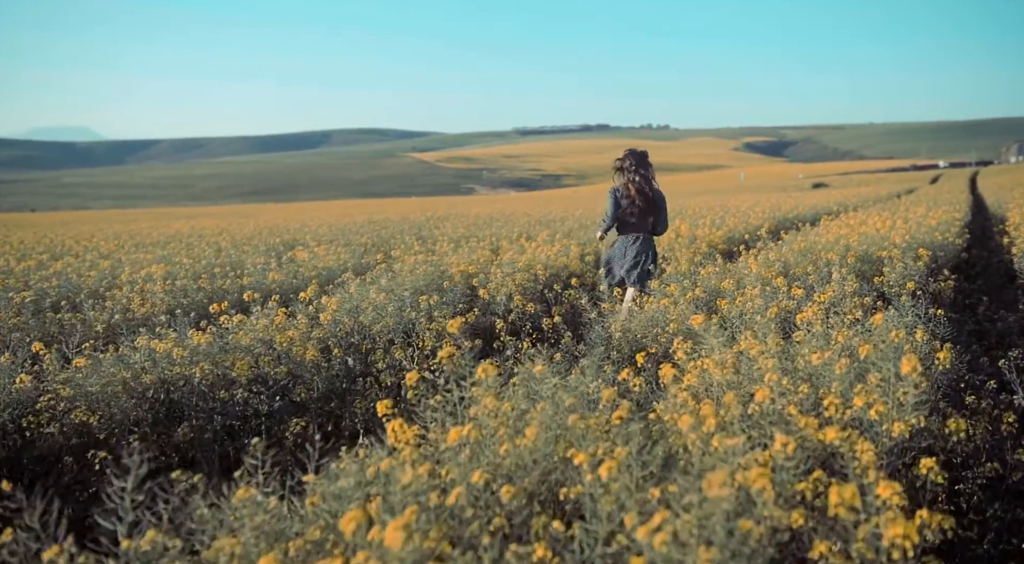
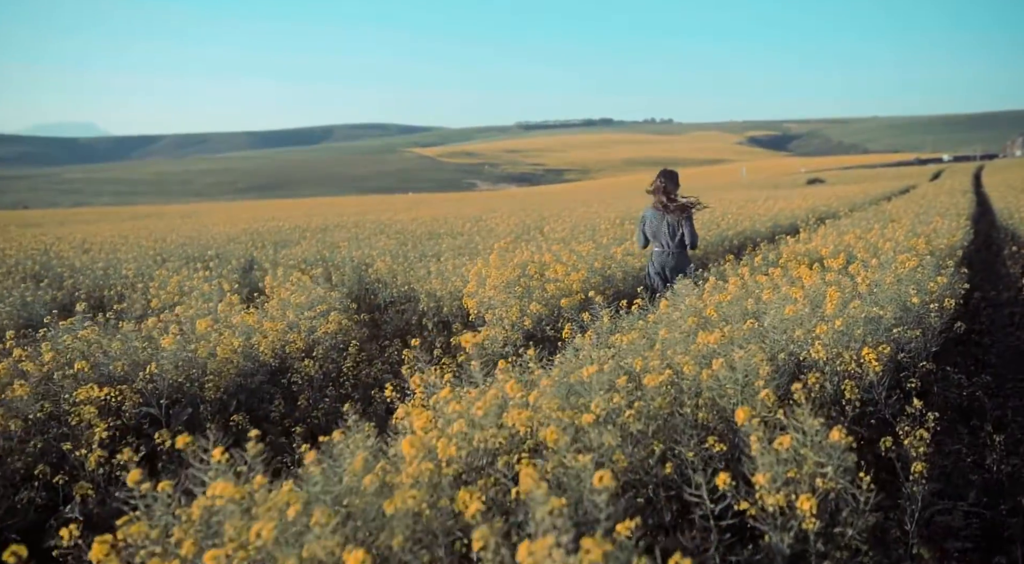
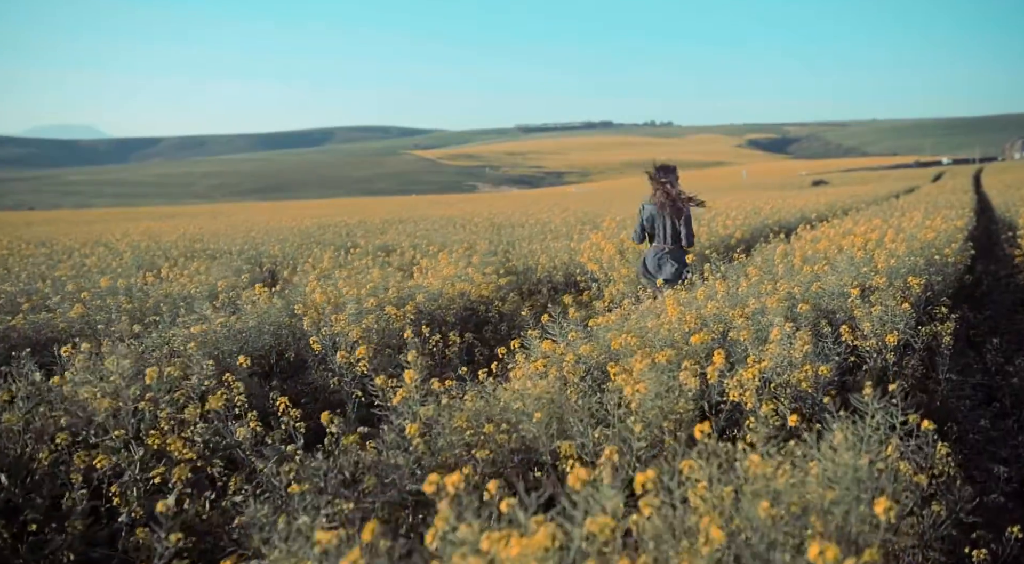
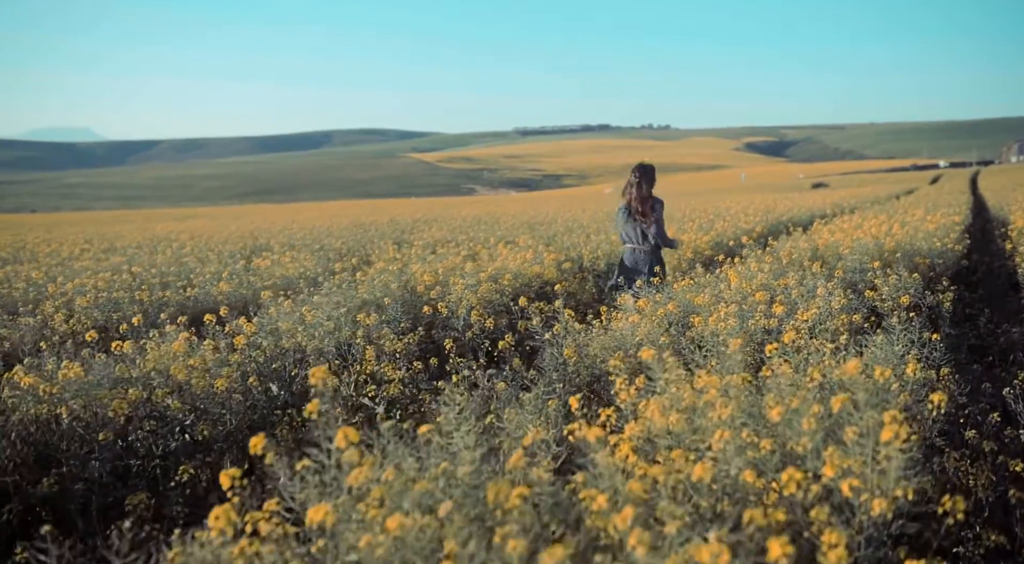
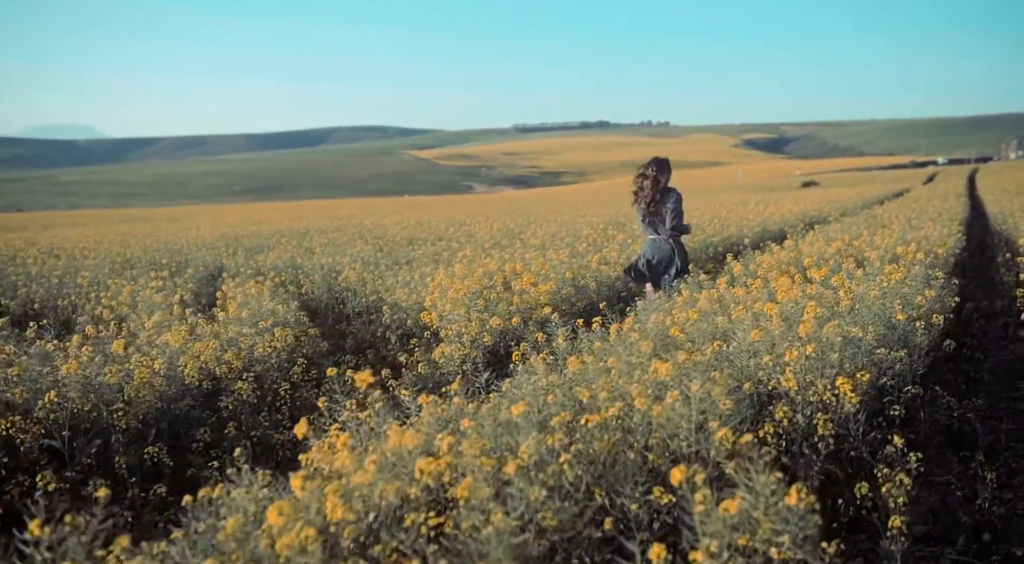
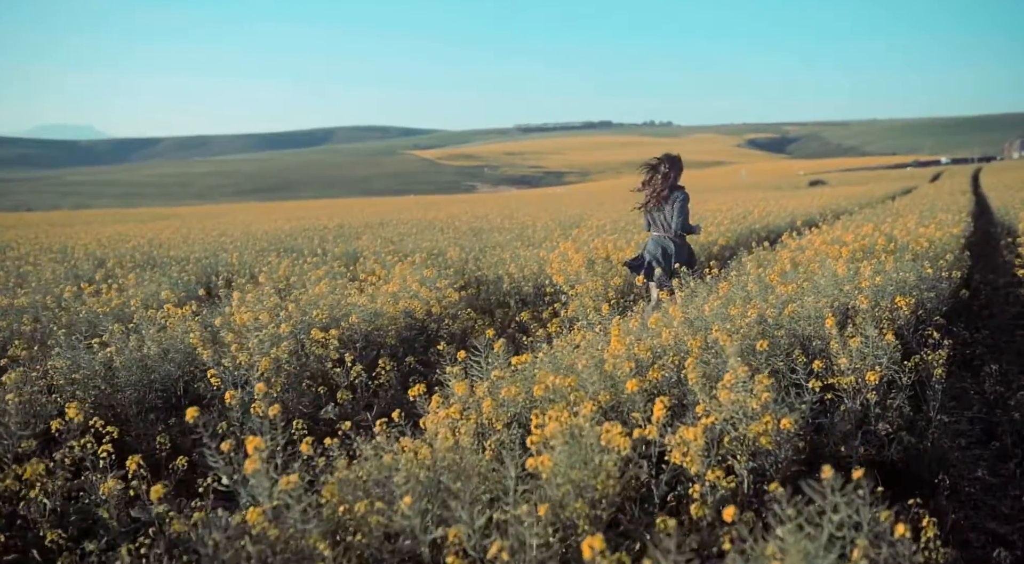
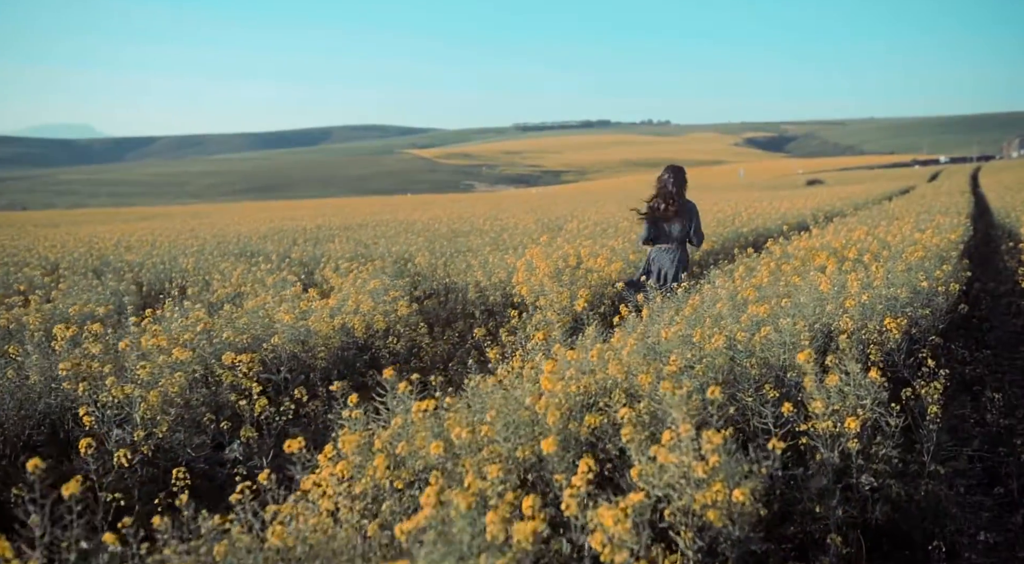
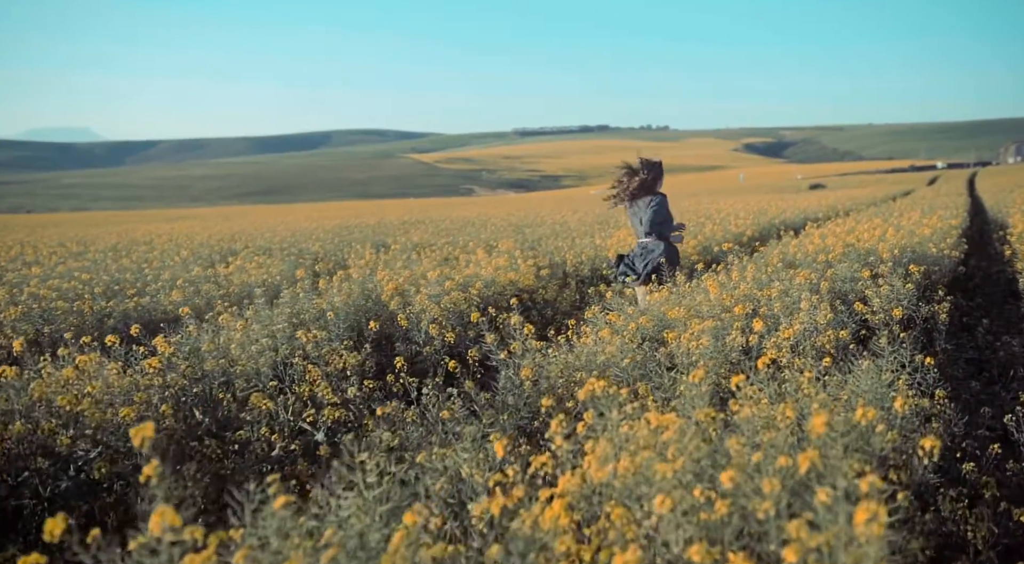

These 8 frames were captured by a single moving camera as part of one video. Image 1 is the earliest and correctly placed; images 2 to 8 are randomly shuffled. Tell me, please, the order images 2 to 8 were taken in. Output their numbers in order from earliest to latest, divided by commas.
4, 8, 3, 6, 7, 2, 5
